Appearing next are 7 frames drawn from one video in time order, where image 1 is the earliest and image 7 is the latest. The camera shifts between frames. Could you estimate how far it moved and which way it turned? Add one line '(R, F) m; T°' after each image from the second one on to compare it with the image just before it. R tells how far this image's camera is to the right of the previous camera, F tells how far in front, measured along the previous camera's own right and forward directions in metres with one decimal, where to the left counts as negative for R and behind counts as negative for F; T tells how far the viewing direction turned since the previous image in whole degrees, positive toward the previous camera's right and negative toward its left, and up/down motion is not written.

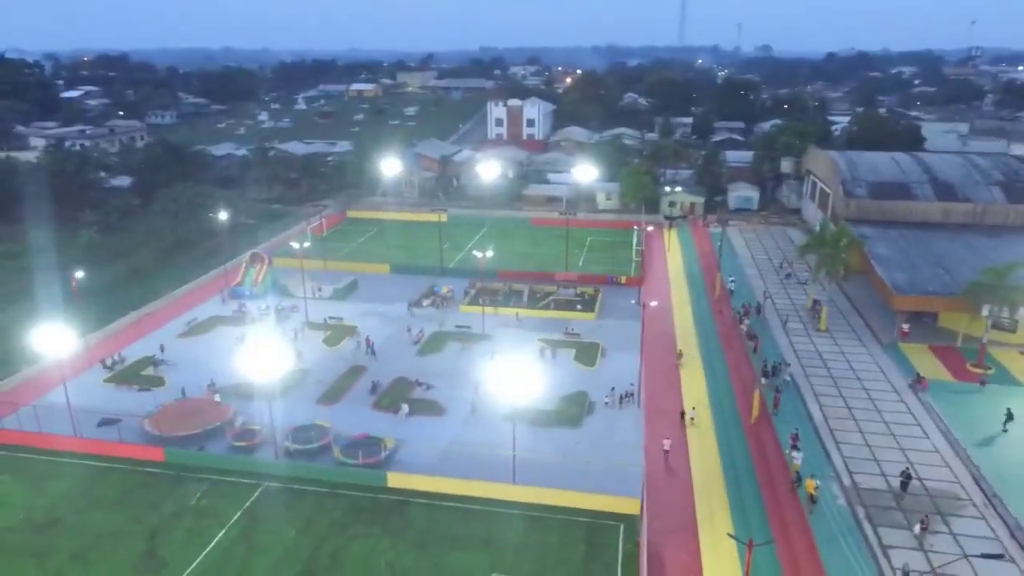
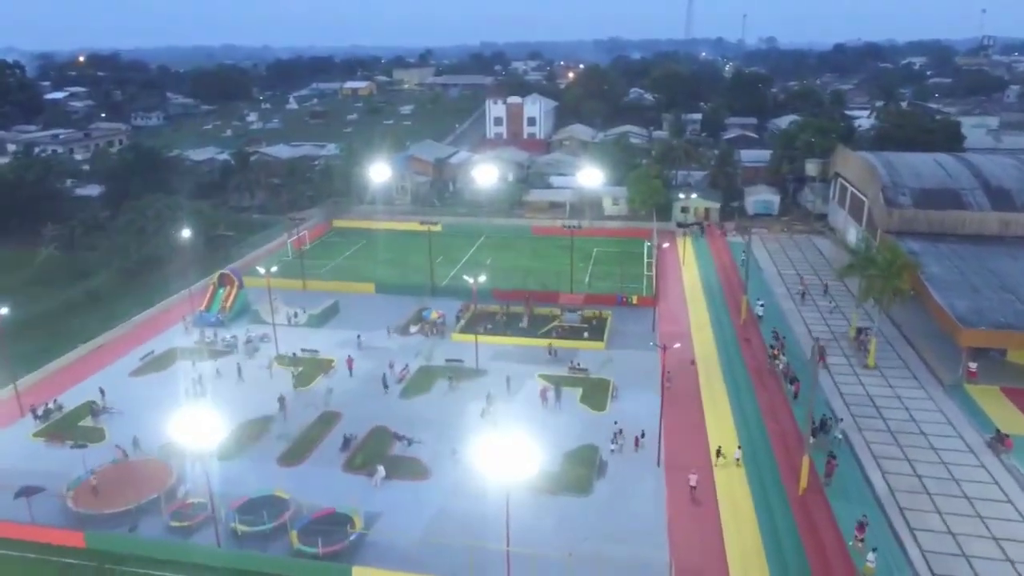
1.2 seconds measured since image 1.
(+0.4, +5.7) m; 0°
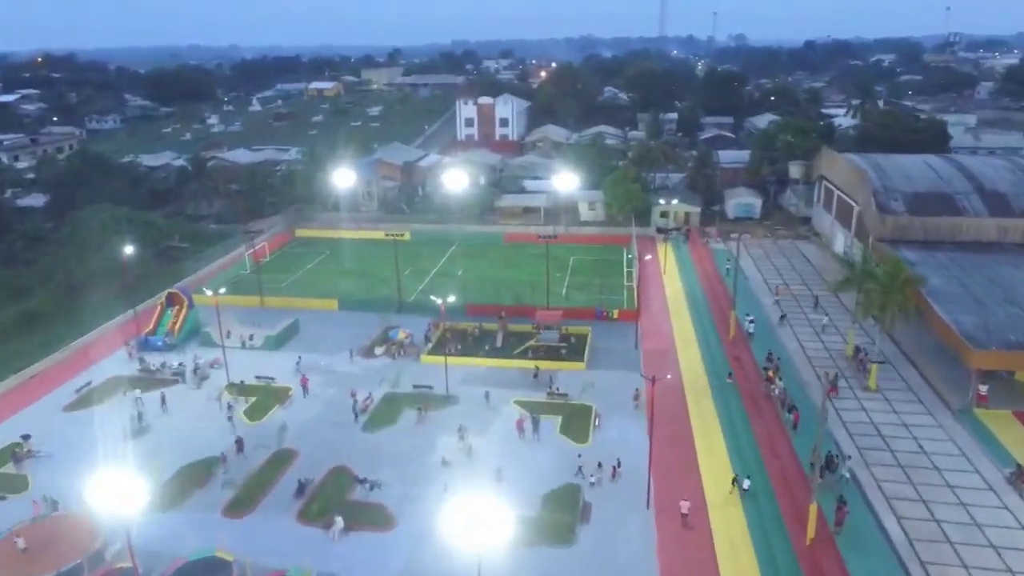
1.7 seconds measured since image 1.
(+0.2, +3.1) m; +2°
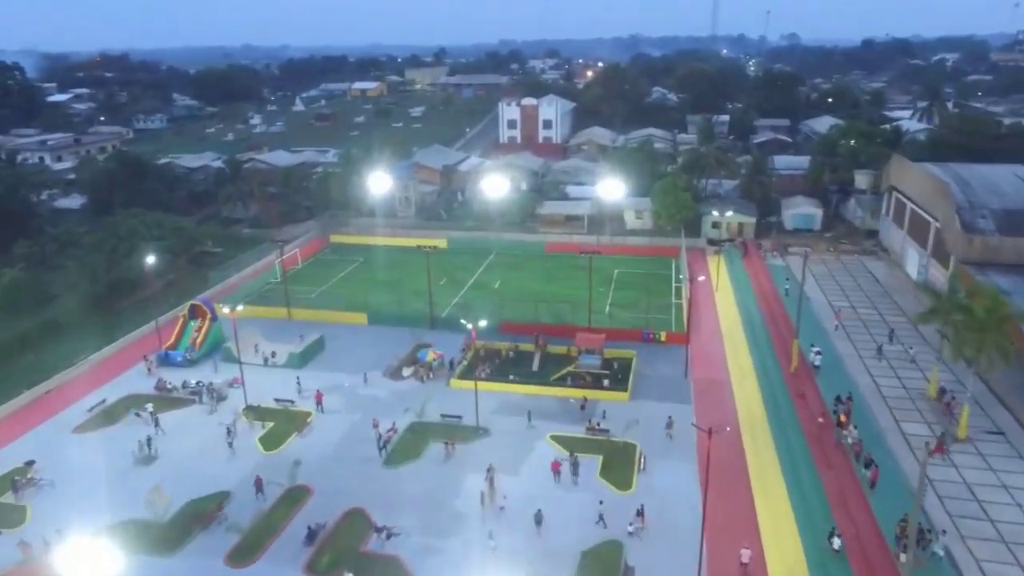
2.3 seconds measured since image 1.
(+0.2, +3.2) m; -3°
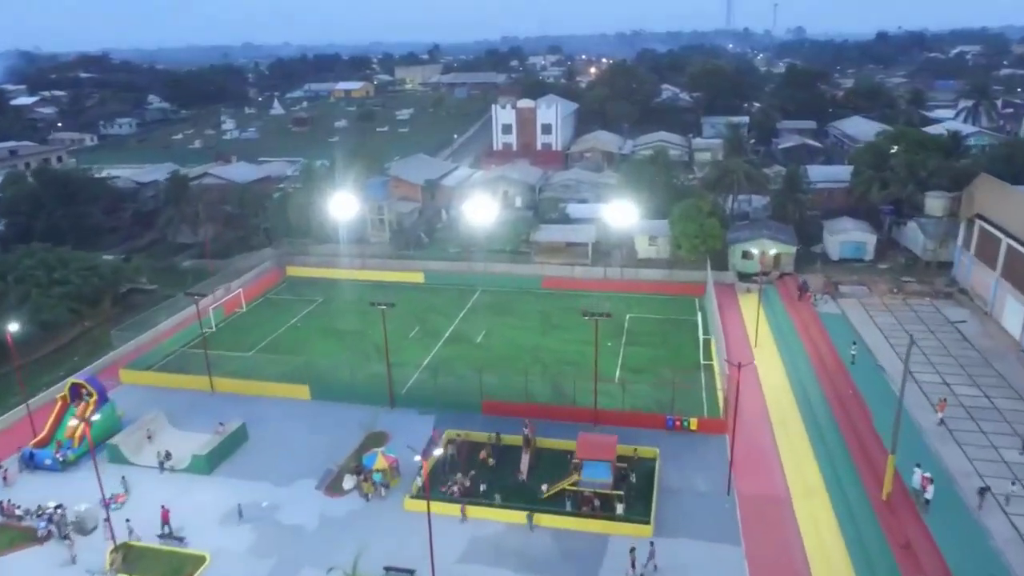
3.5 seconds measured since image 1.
(+1.1, +10.3) m; 0°
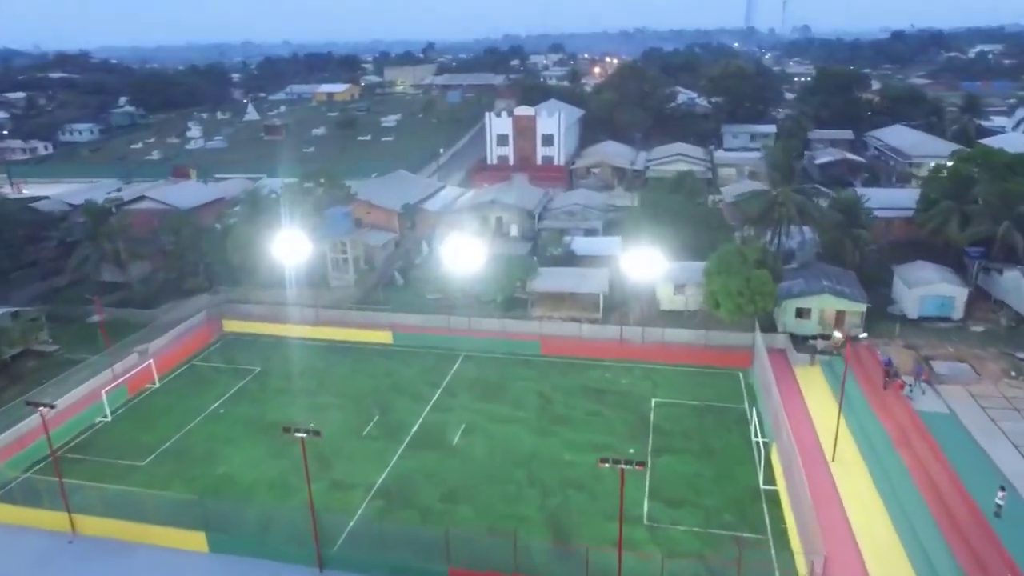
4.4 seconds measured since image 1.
(+0.6, +10.9) m; 0°
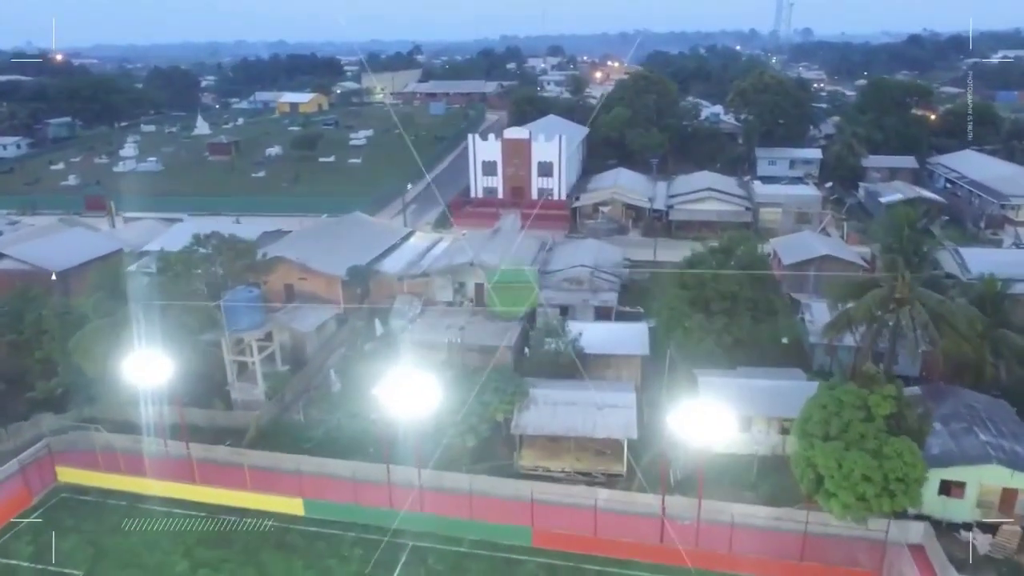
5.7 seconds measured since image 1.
(+0.7, +14.9) m; 0°
